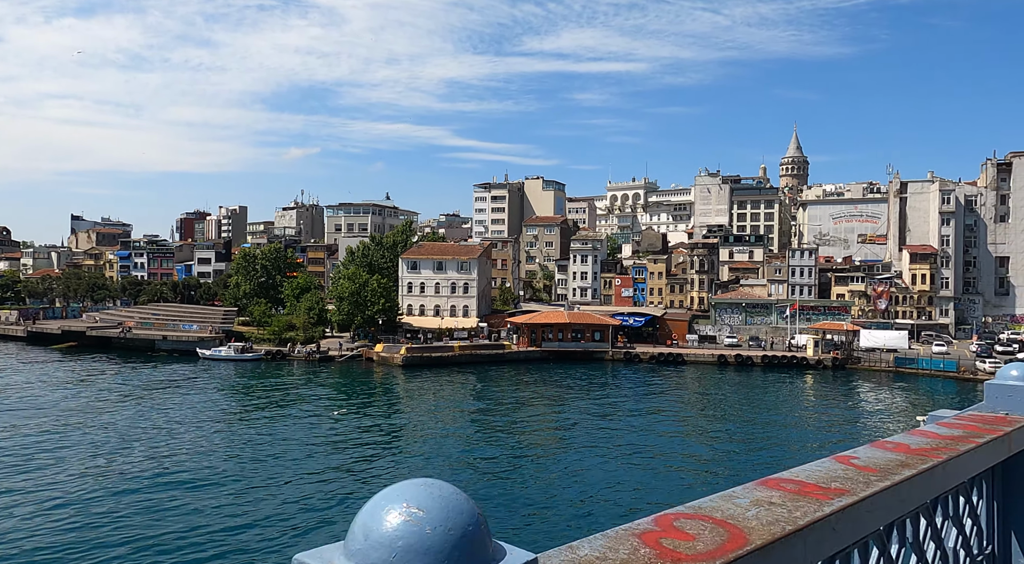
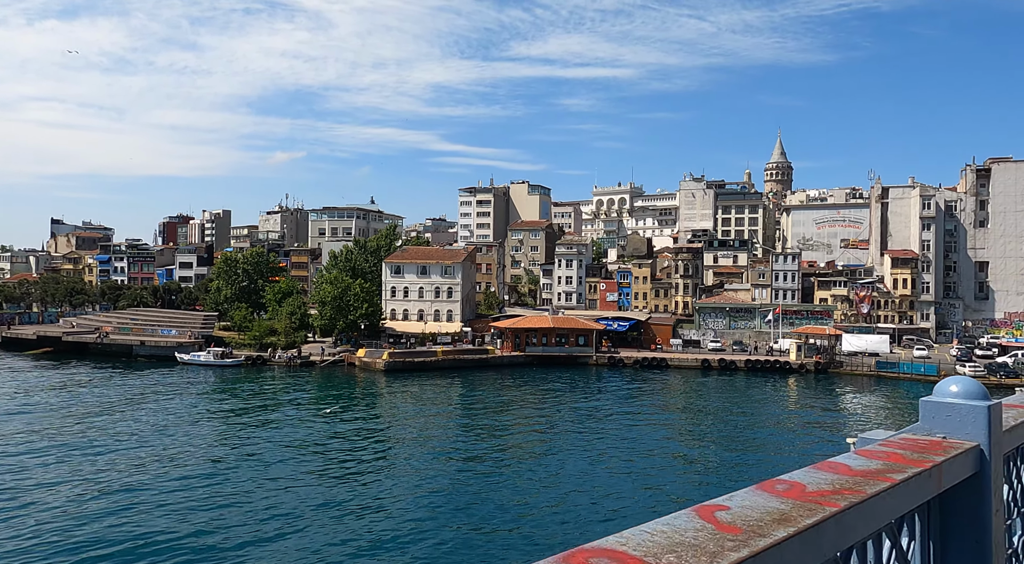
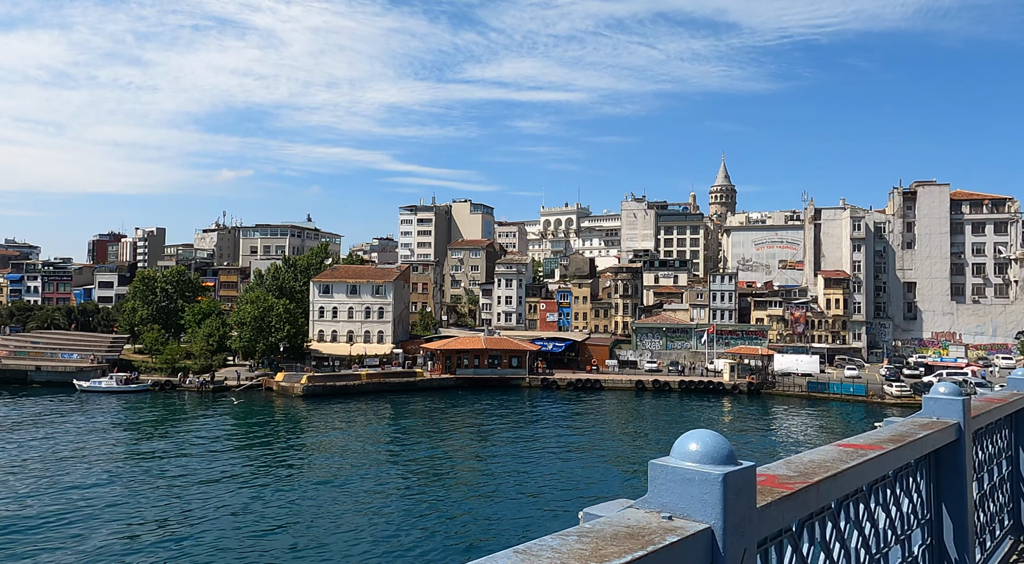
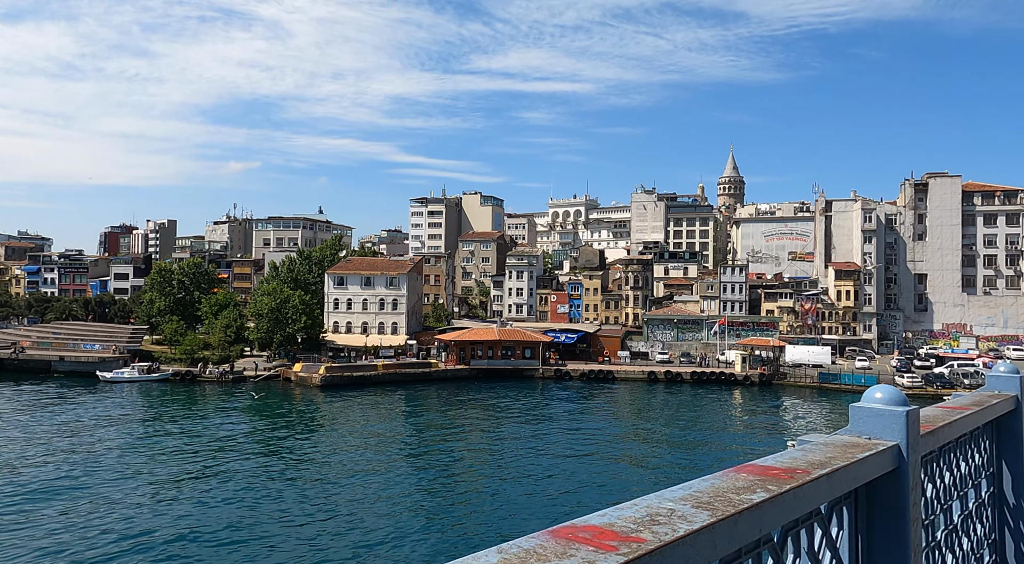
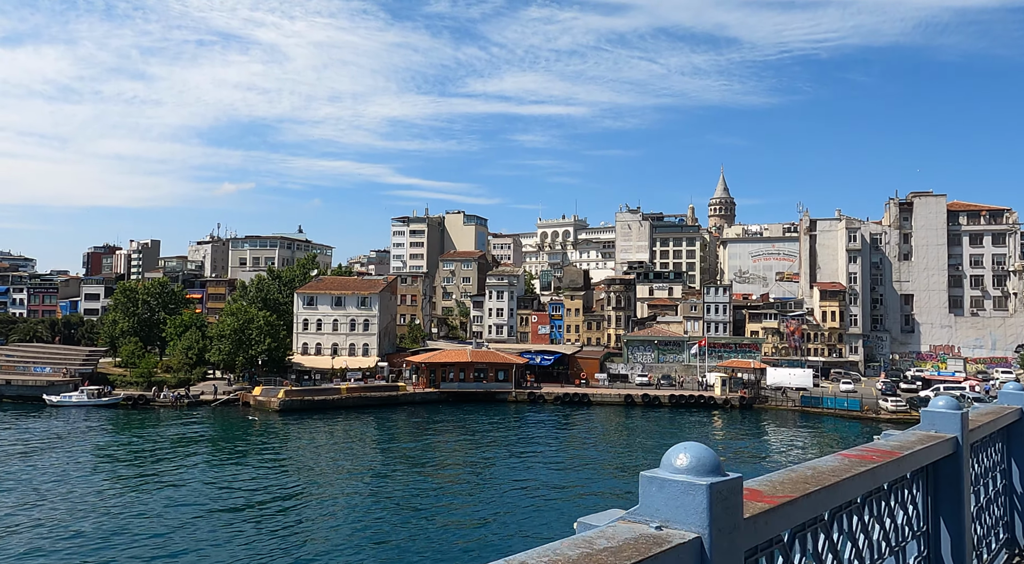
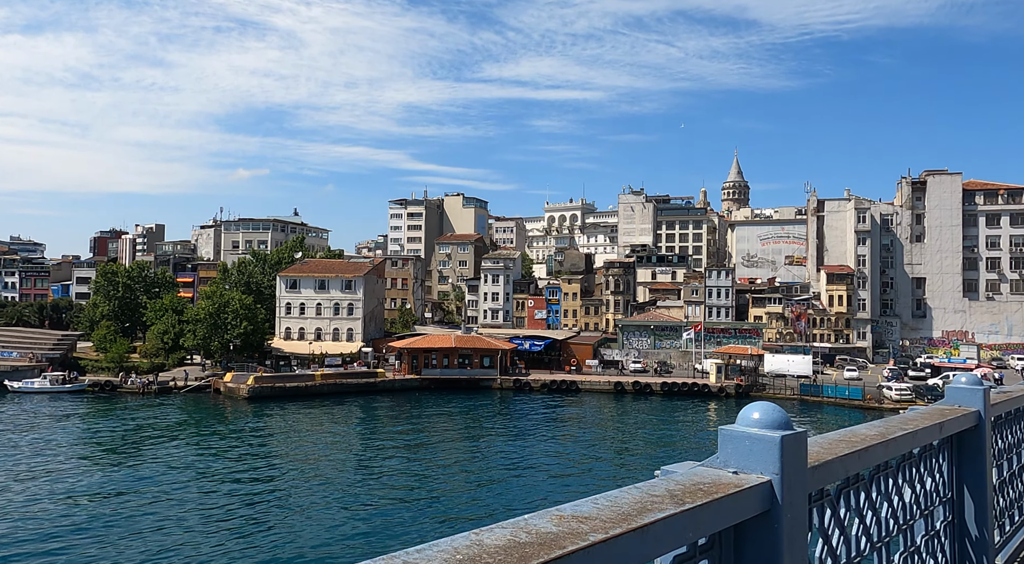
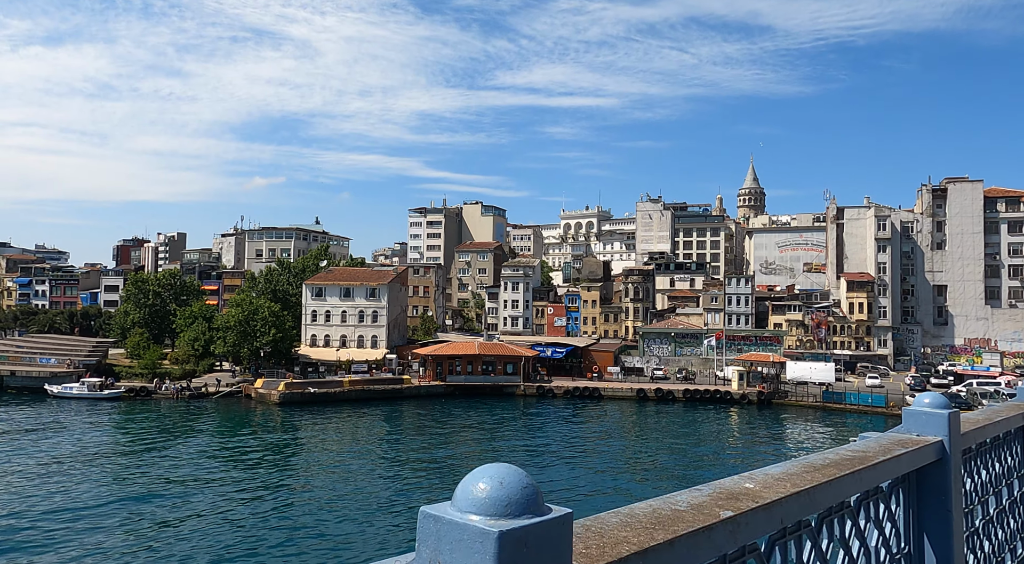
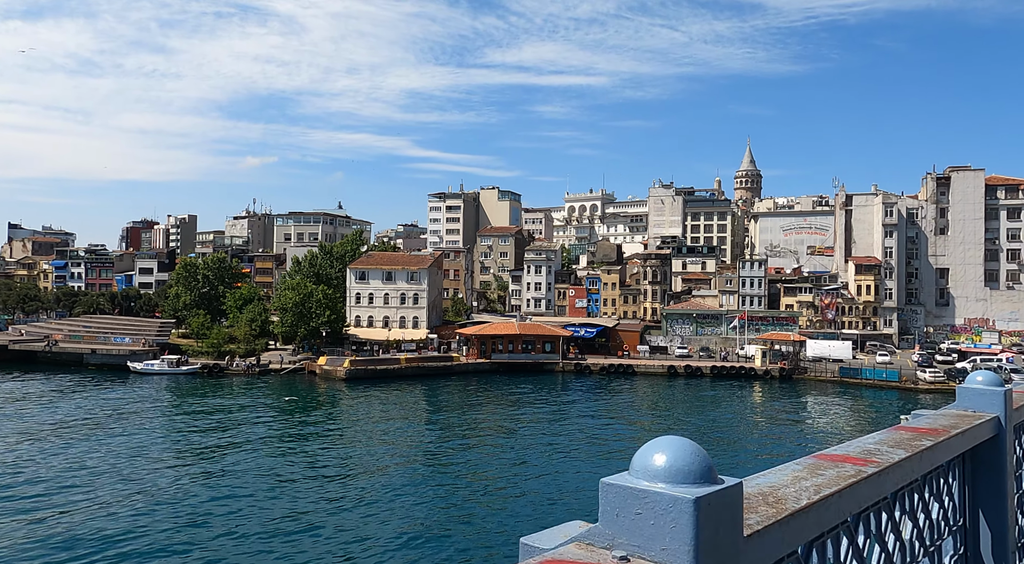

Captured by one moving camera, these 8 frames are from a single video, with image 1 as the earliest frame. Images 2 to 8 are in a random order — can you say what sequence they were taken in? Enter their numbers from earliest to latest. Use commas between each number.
2, 8, 4, 3, 5, 7, 6
